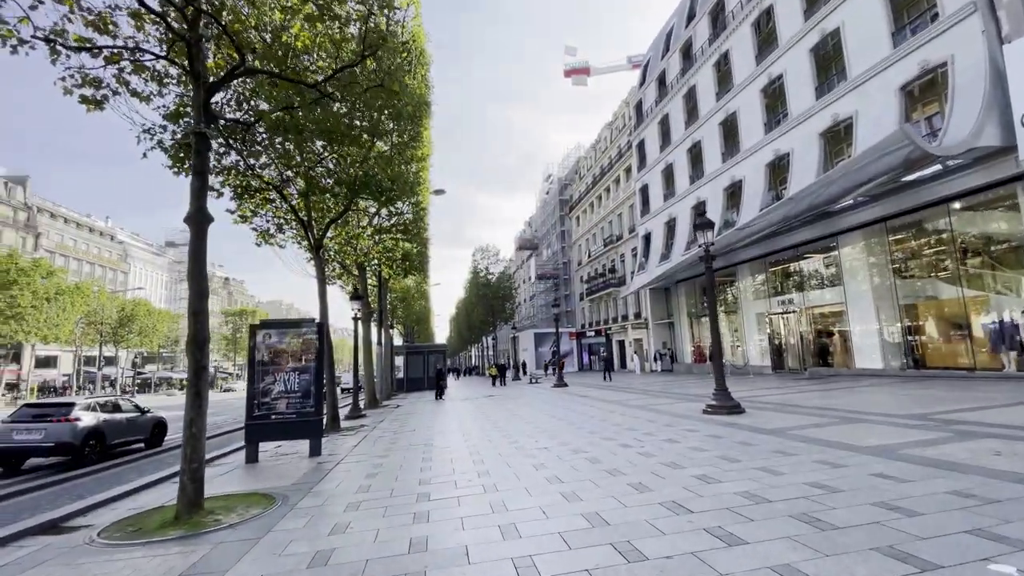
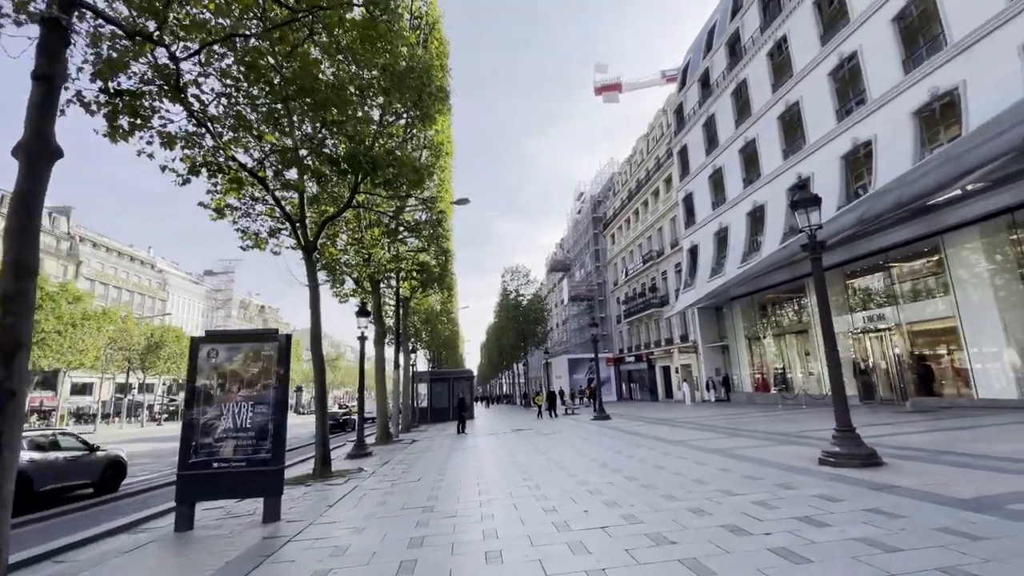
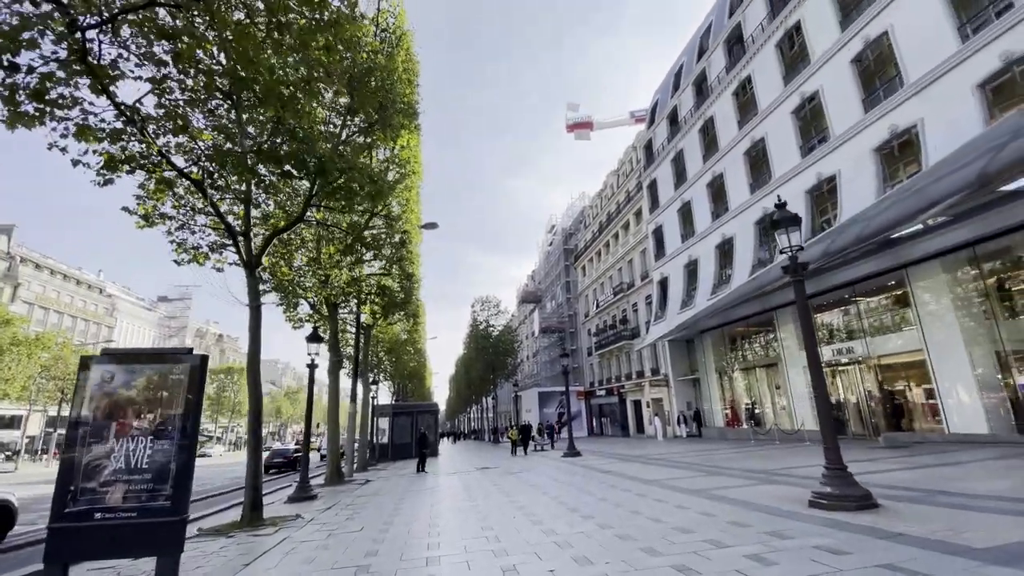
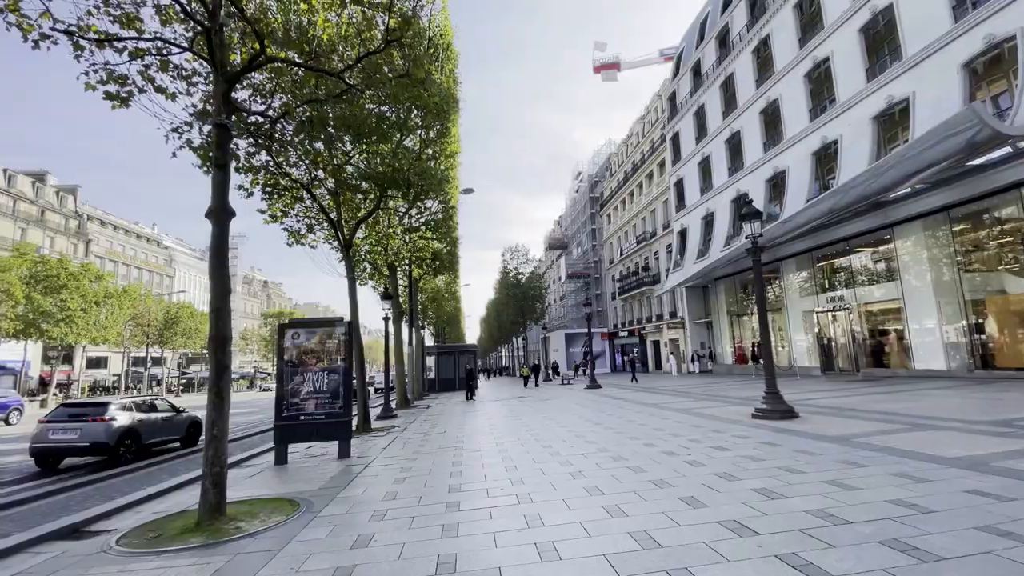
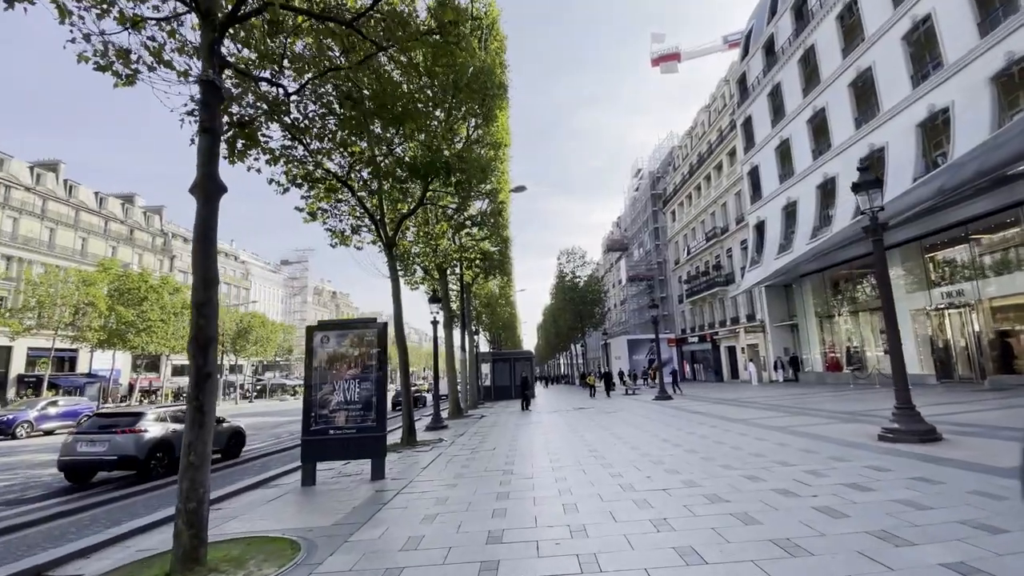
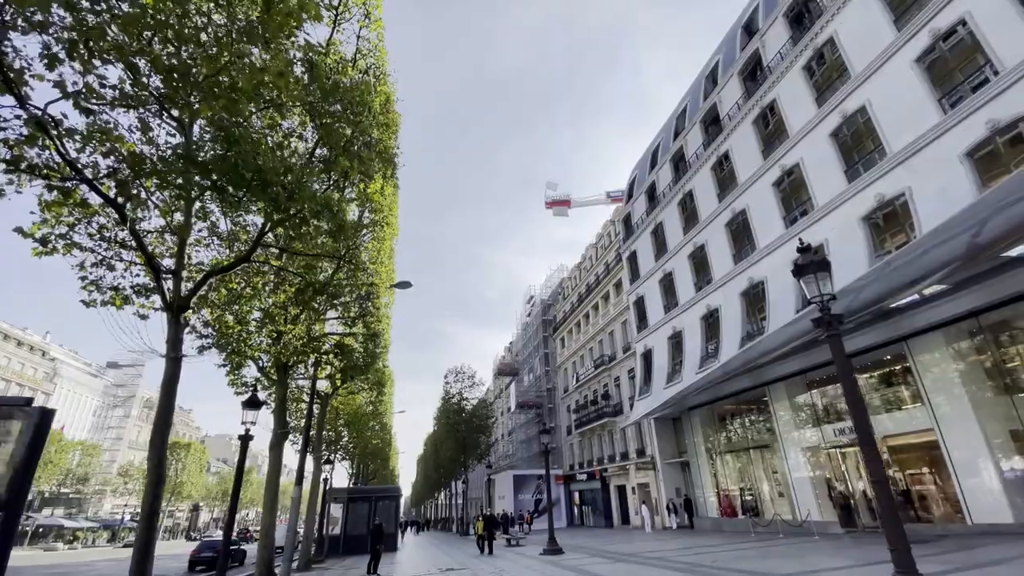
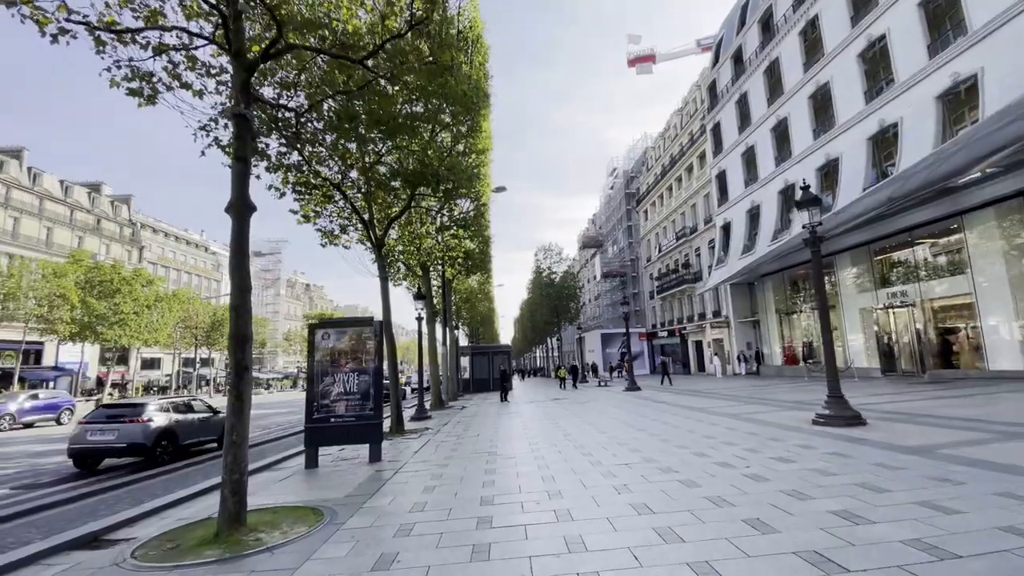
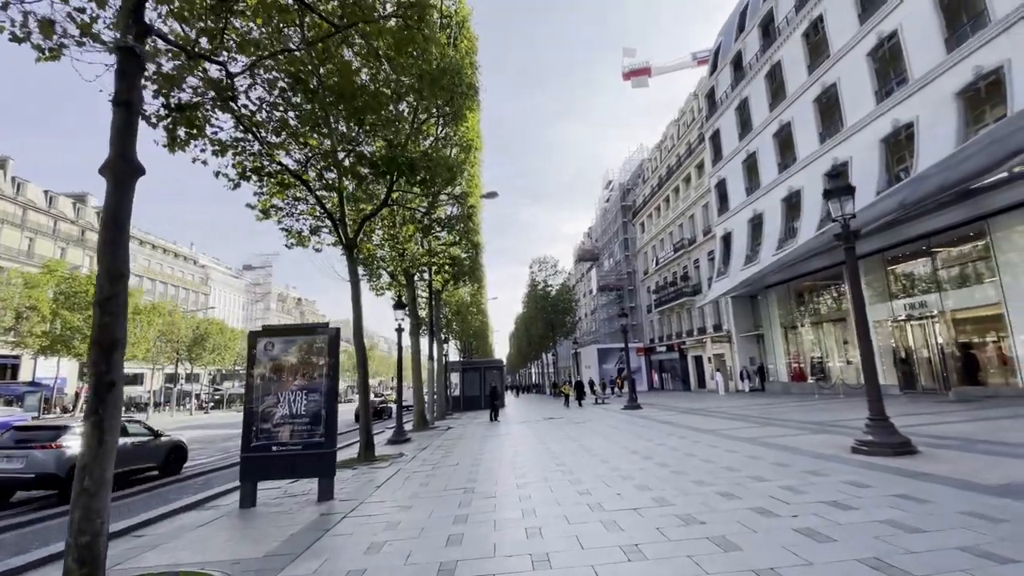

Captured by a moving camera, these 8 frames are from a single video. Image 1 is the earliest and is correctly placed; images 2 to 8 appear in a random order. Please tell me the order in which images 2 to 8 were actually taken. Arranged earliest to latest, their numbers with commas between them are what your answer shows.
4, 7, 5, 8, 2, 3, 6
